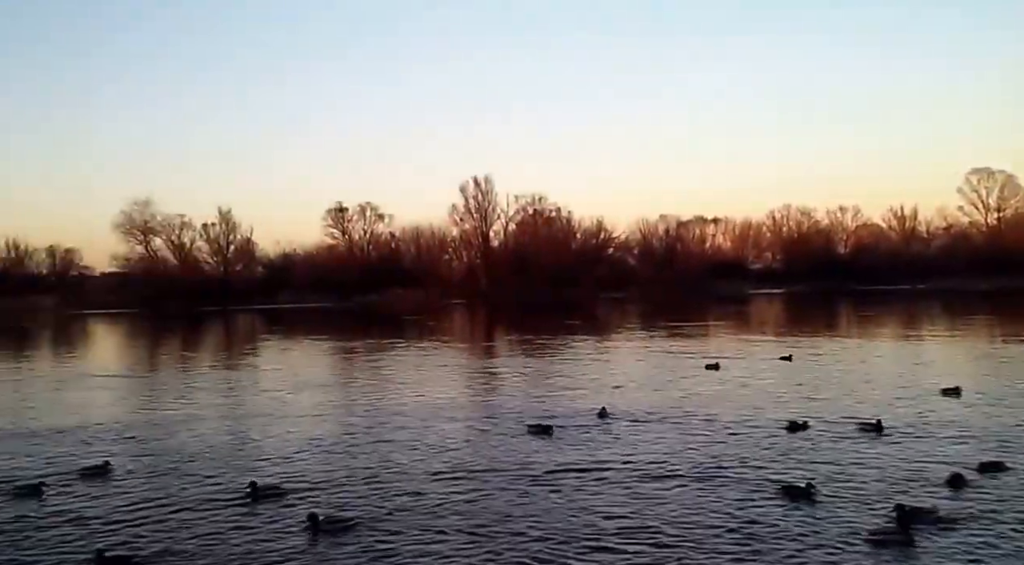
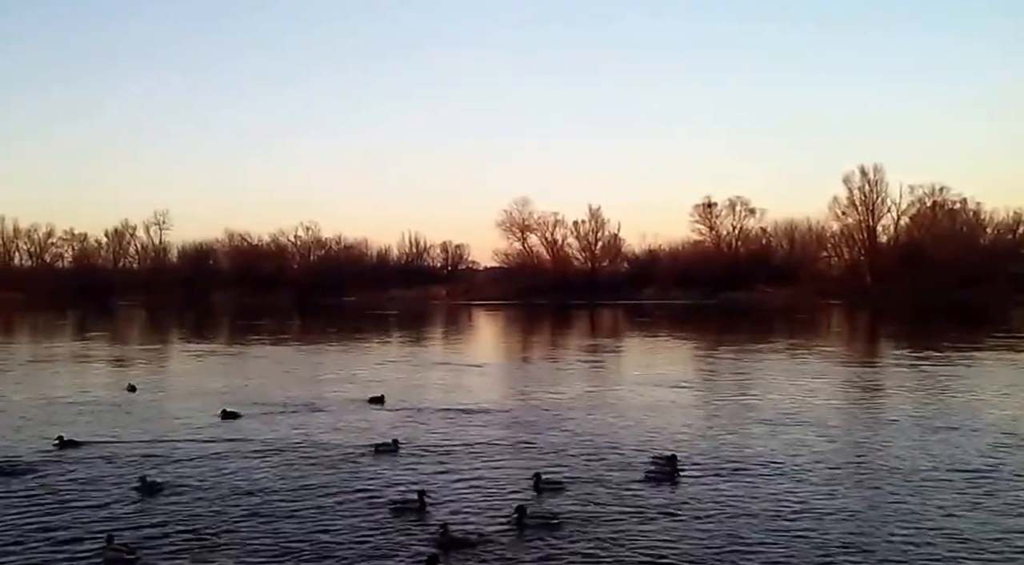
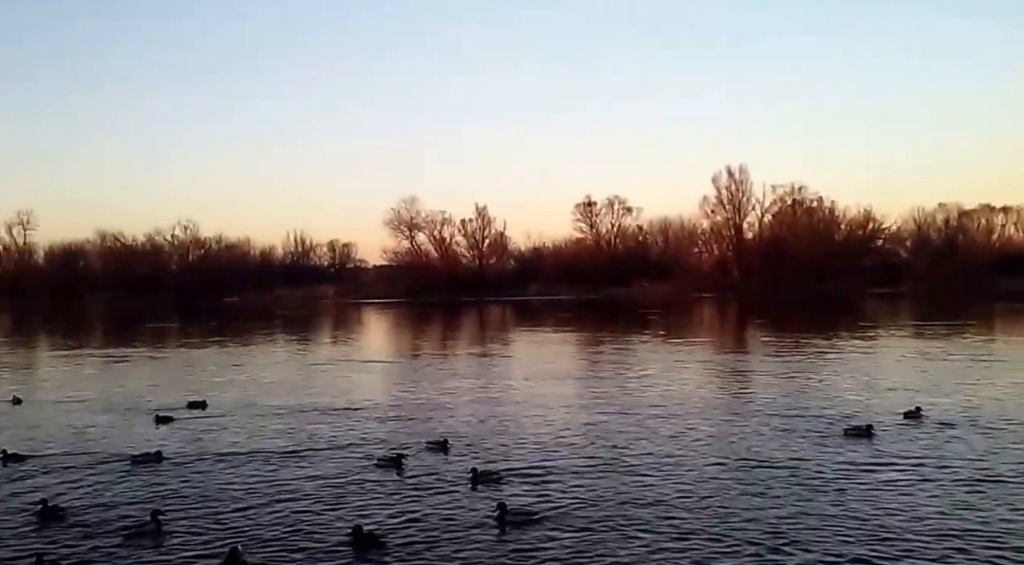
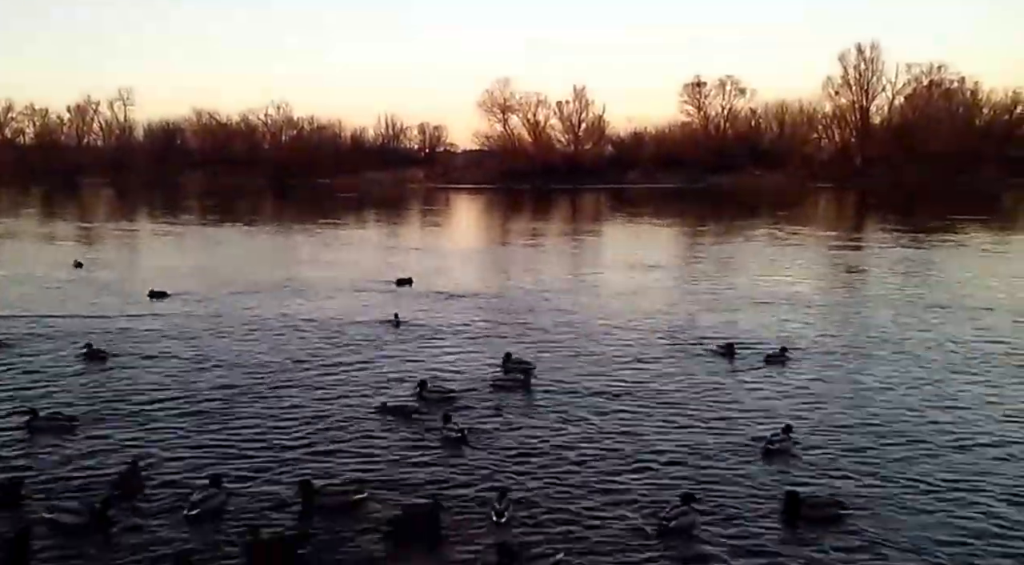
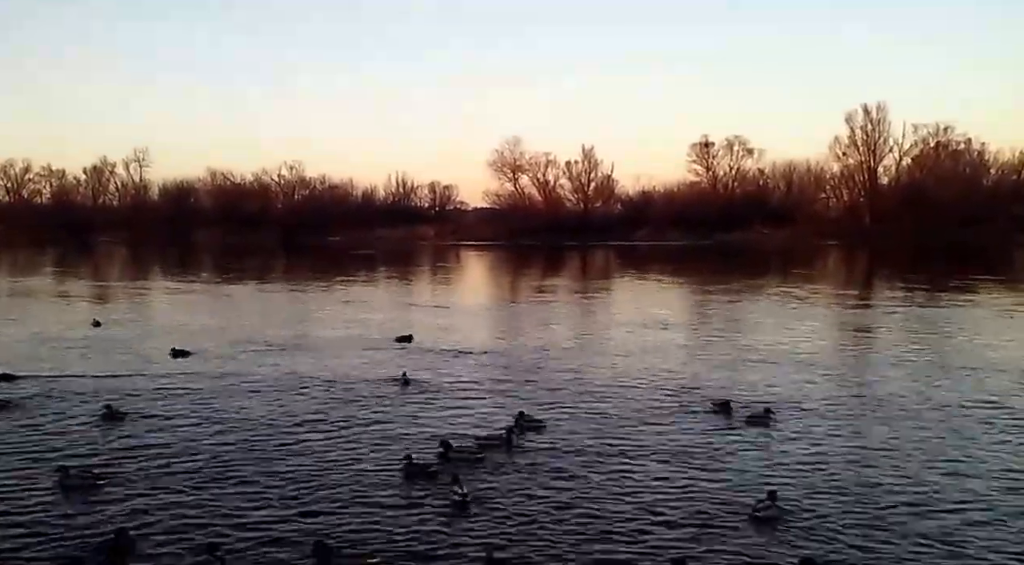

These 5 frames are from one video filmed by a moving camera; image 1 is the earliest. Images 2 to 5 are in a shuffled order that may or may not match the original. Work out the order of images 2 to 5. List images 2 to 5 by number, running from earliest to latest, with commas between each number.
3, 2, 5, 4
